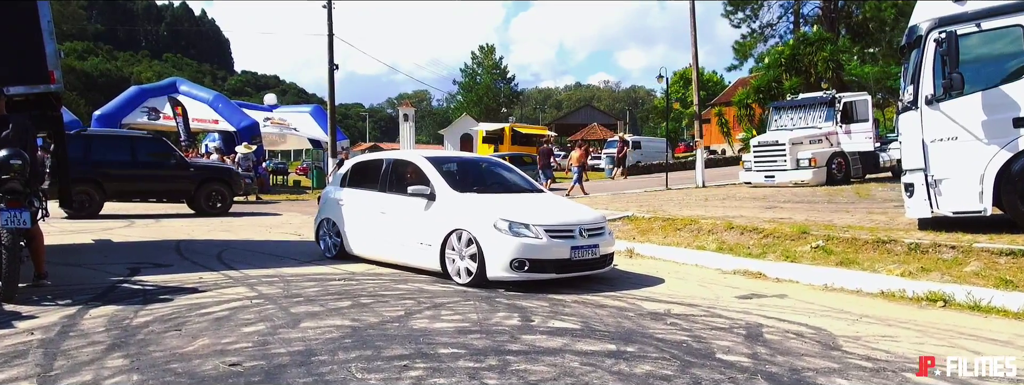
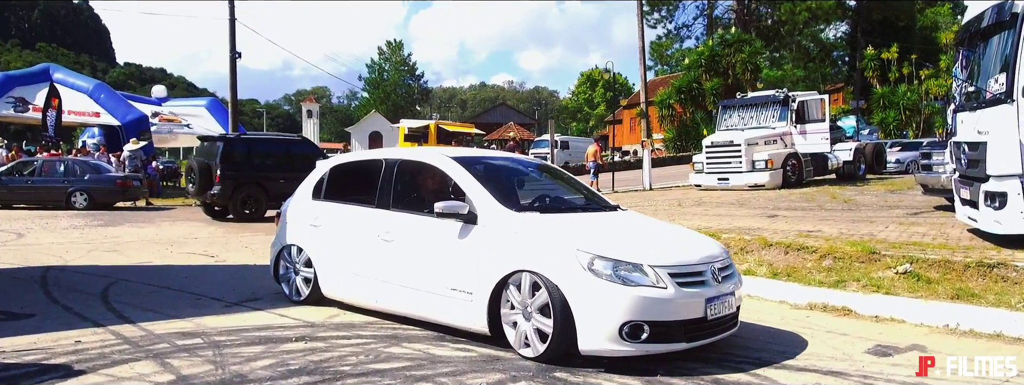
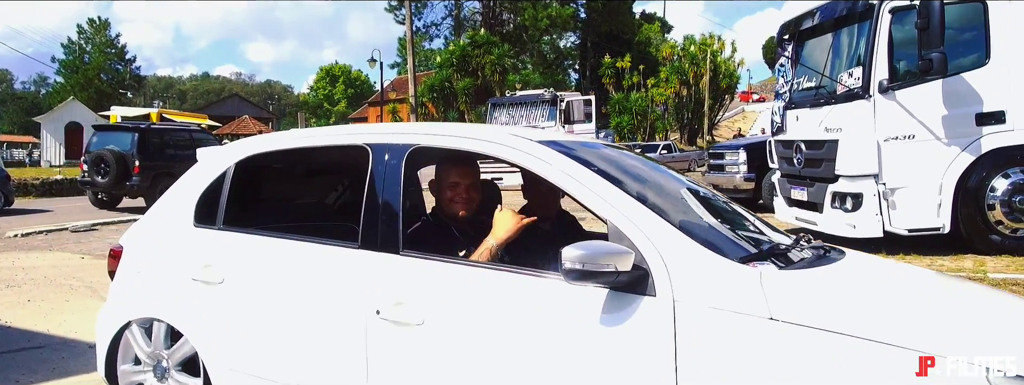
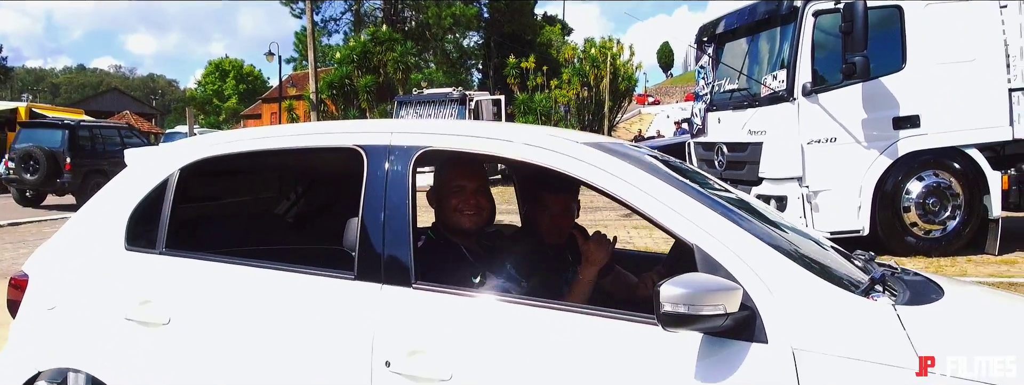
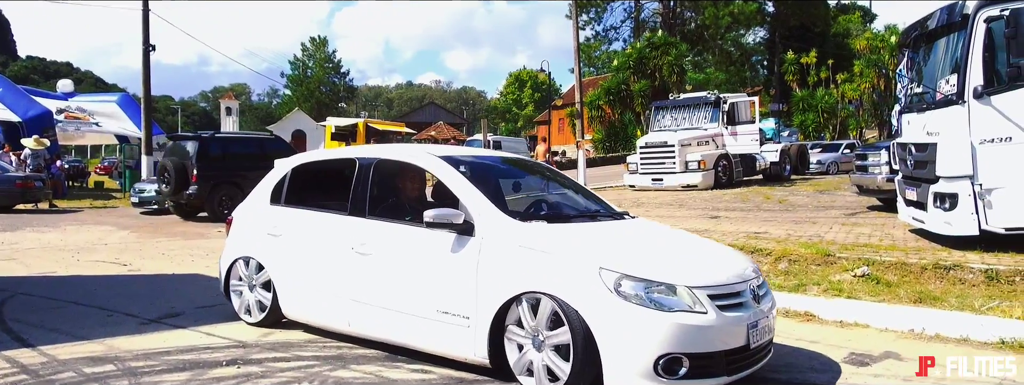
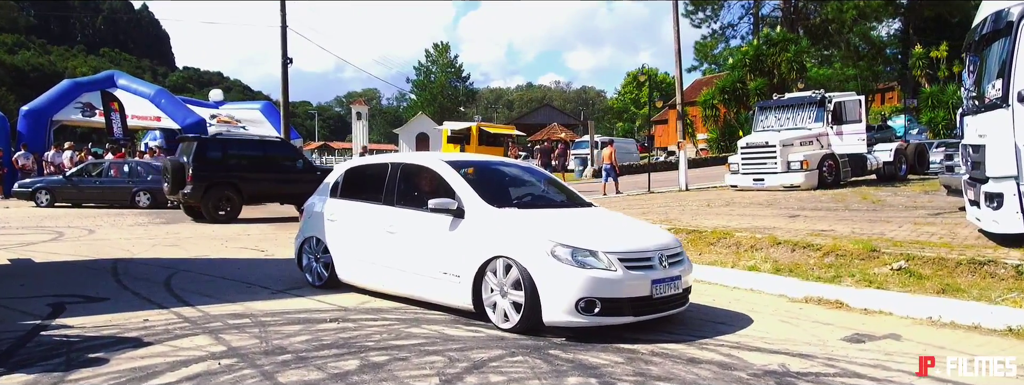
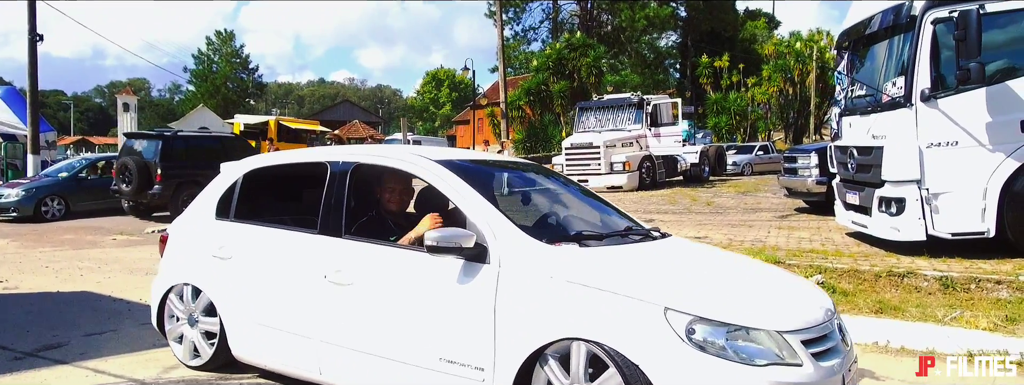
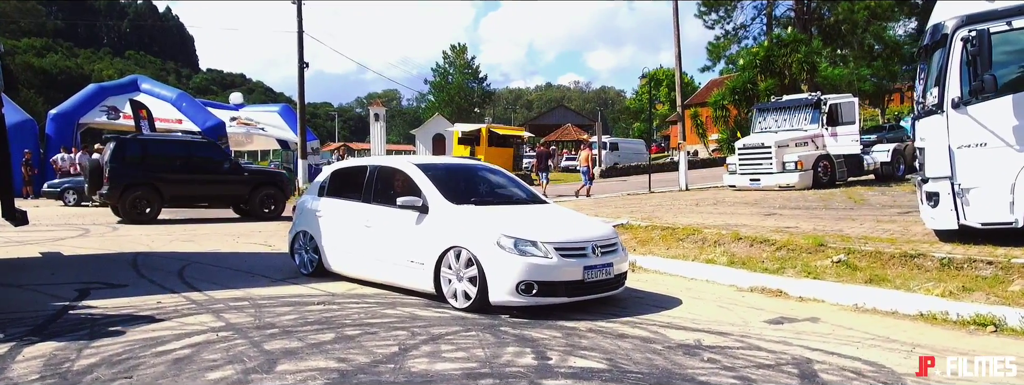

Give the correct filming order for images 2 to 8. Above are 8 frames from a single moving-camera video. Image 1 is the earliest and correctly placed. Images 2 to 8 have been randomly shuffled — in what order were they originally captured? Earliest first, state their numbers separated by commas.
8, 6, 2, 5, 7, 3, 4
